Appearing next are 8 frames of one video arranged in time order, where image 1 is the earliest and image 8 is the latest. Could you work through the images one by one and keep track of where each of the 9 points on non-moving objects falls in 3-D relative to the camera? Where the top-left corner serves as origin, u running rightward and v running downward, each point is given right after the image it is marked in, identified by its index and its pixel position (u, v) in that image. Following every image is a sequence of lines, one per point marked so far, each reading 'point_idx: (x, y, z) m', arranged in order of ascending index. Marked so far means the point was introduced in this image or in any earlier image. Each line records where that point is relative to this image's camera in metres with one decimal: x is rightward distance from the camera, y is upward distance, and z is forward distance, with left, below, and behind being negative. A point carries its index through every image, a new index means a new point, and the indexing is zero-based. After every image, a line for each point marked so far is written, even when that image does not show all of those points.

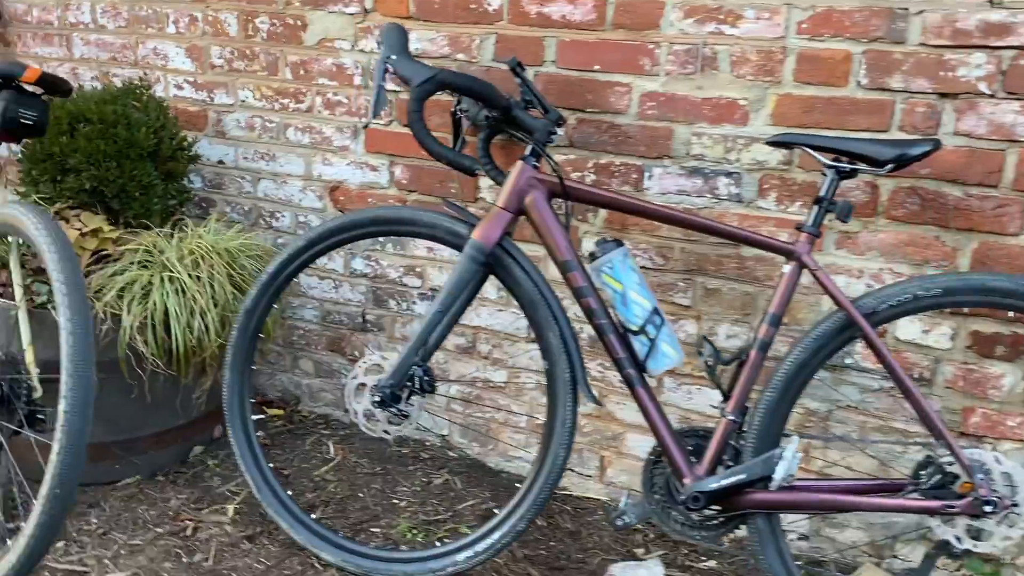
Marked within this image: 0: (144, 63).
0: (-1.0, +0.6, +2.4) m
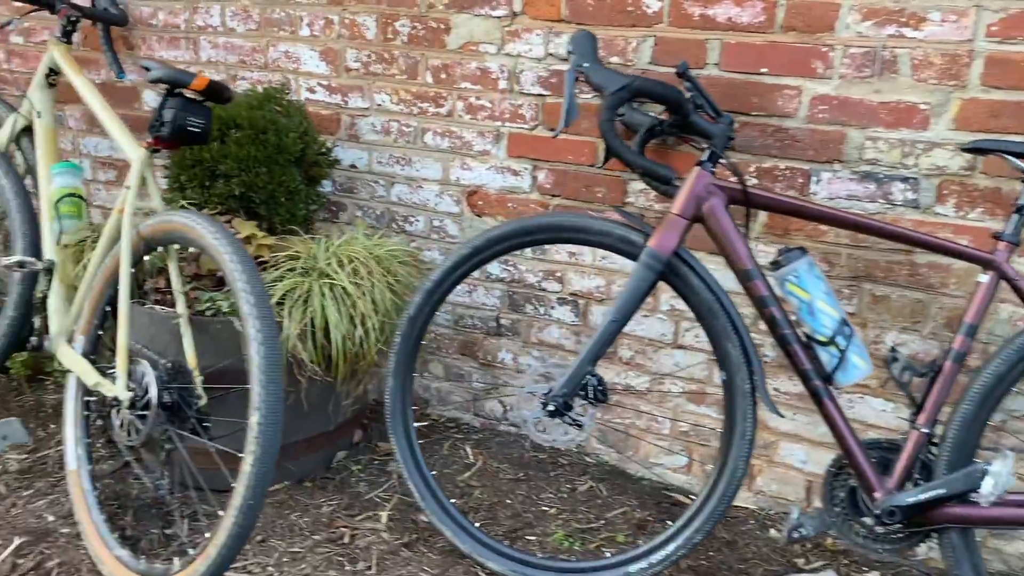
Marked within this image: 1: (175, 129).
0: (-0.6, +0.6, +2.4) m
1: (-0.7, +0.3, +1.8) m
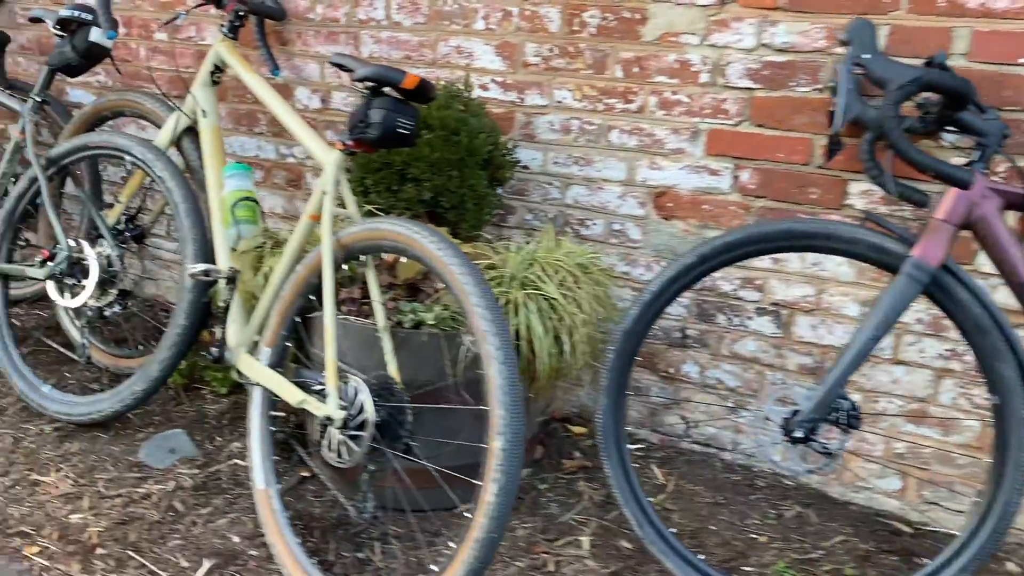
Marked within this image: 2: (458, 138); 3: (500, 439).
0: (-0.2, +0.6, +2.2) m
1: (-0.2, +0.3, +1.6) m
2: (-0.1, +0.3, +1.9) m
3: (0.0, -0.2, +1.4) m
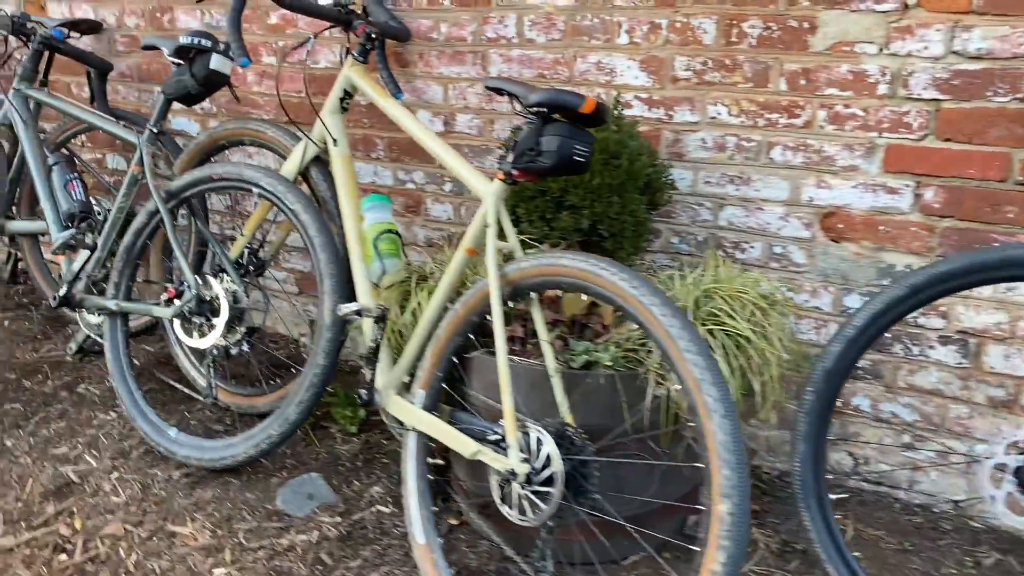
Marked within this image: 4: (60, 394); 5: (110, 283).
0: (+0.2, +0.5, +2.1) m
1: (+0.1, +0.2, +1.5) m
2: (+0.2, +0.3, +1.8) m
3: (+0.3, -0.3, +1.3) m
4: (-1.3, -0.3, +2.5) m
5: (-1.0, 0.0, +2.3) m
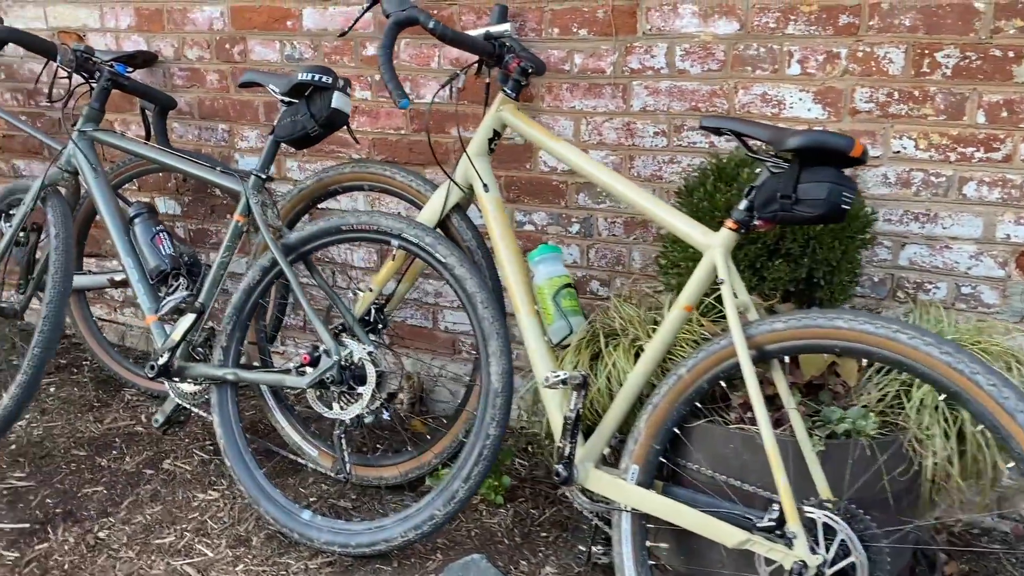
0: (+0.5, +0.4, +2.0) m
1: (+0.5, +0.1, +1.4) m
2: (+0.6, +0.2, +1.6) m
3: (+0.8, -0.4, +1.1) m
4: (-0.9, -0.5, +2.2) m
5: (-0.7, -0.1, +2.0) m
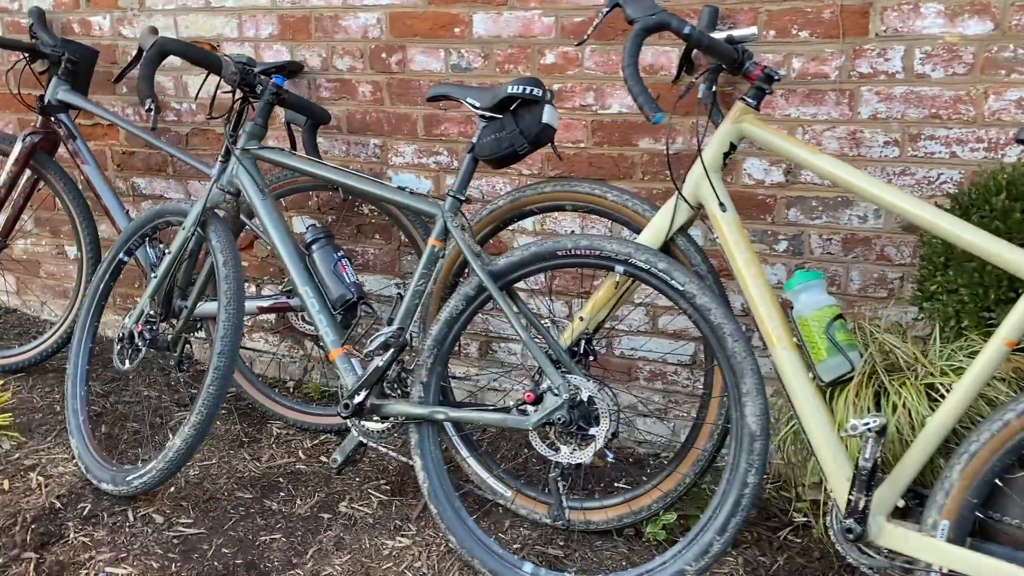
0: (+1.0, +0.3, +1.8) m
1: (+1.0, +0.1, +1.2) m
2: (+1.1, +0.1, +1.5) m
3: (+1.2, -0.4, +1.0) m
4: (-0.4, -0.5, +2.0) m
5: (-0.2, -0.2, +1.9) m
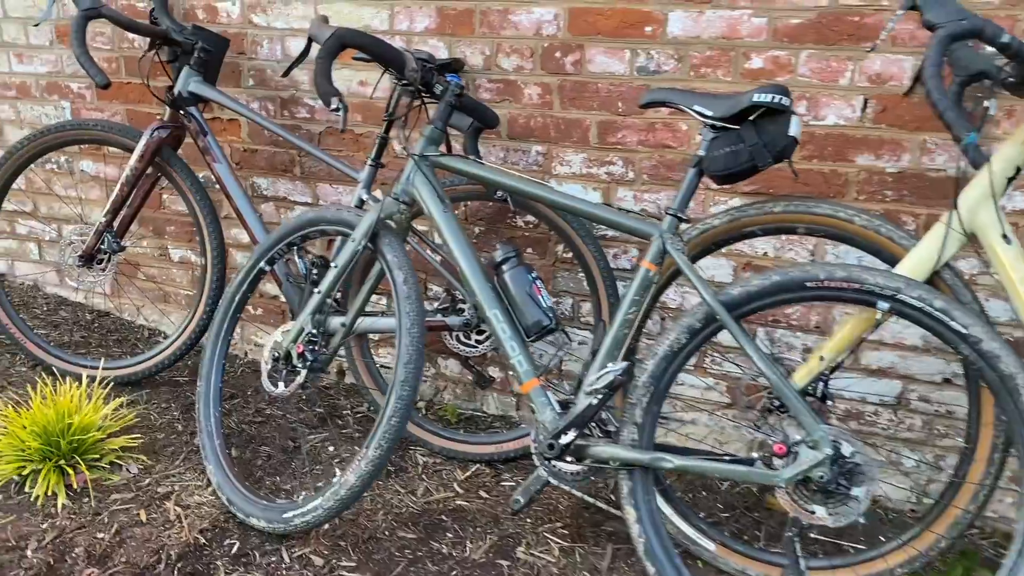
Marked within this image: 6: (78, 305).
0: (+1.4, +0.3, +1.6) m
1: (+1.4, 0.0, +1.0) m
2: (+1.5, 0.0, +1.3) m
3: (+1.7, -0.5, +0.8) m
4: (0.0, -0.6, +1.8) m
5: (+0.2, -0.3, +1.7) m
6: (-1.5, -0.1, +3.0) m
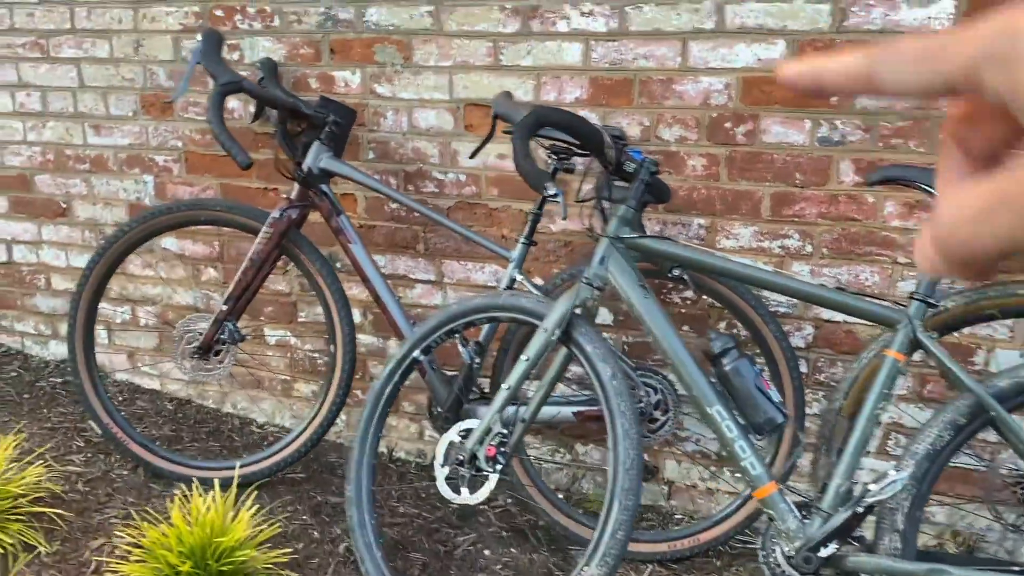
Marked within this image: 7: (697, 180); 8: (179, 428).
0: (+1.9, +0.1, +1.6) m
1: (+1.9, -0.1, +0.9) m
2: (+2.0, -0.1, +1.2) m
3: (+2.1, -0.6, +0.7) m
4: (+0.4, -0.8, +1.7) m
5: (+0.7, -0.4, +1.5) m
6: (-1.1, -0.3, +2.8) m
7: (+0.4, +0.3, +2.1) m
8: (-1.0, -0.4, +2.6) m
